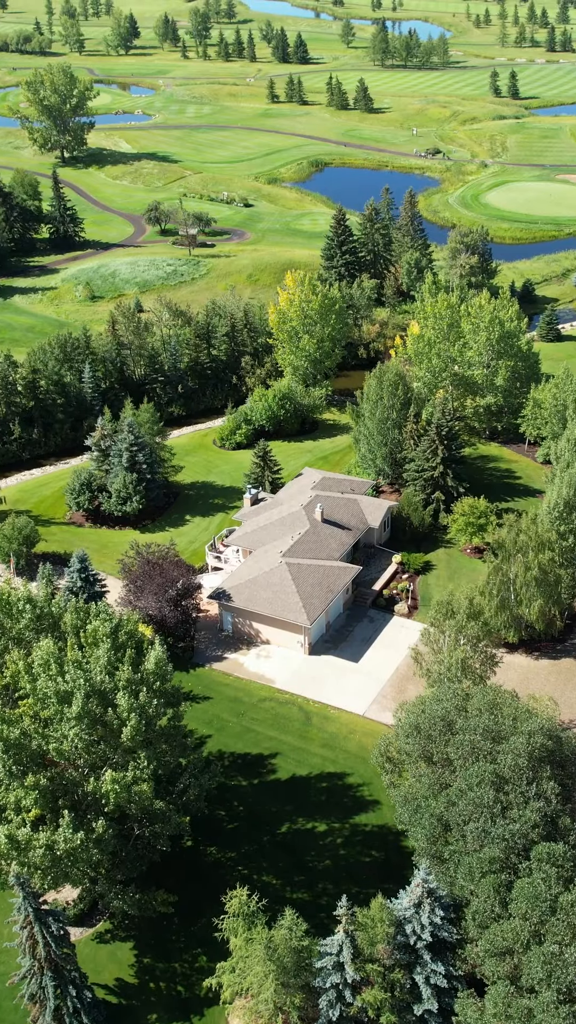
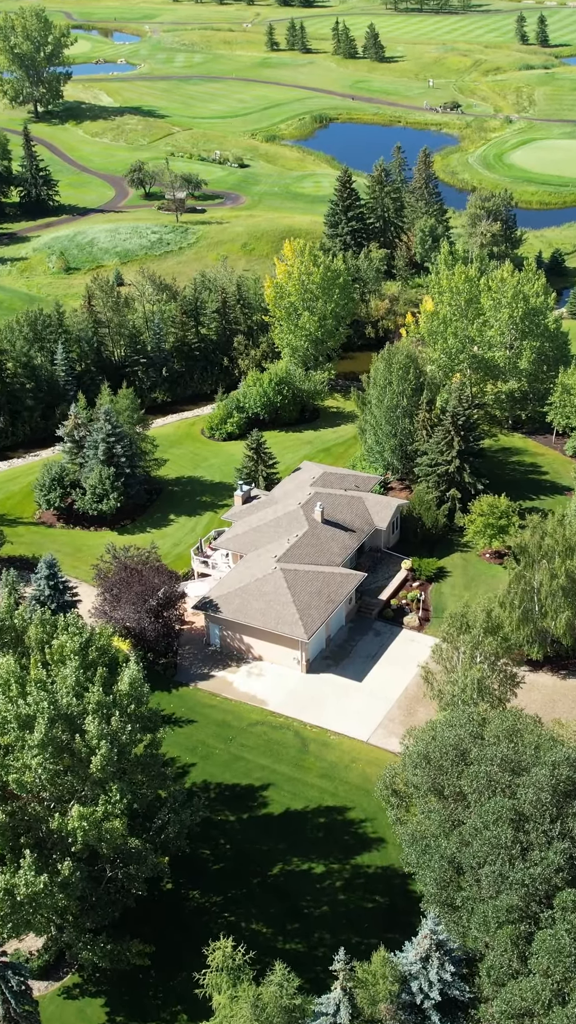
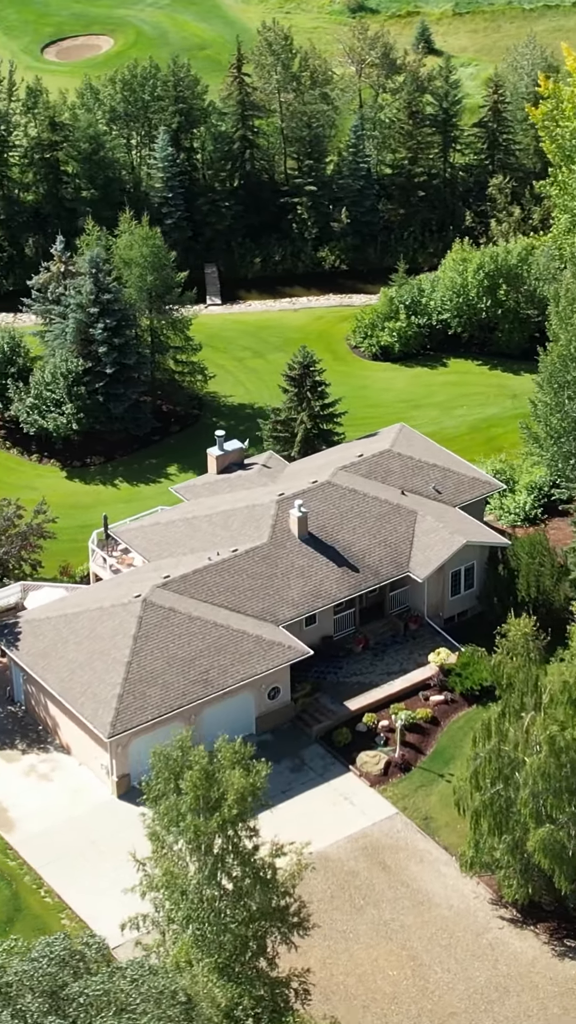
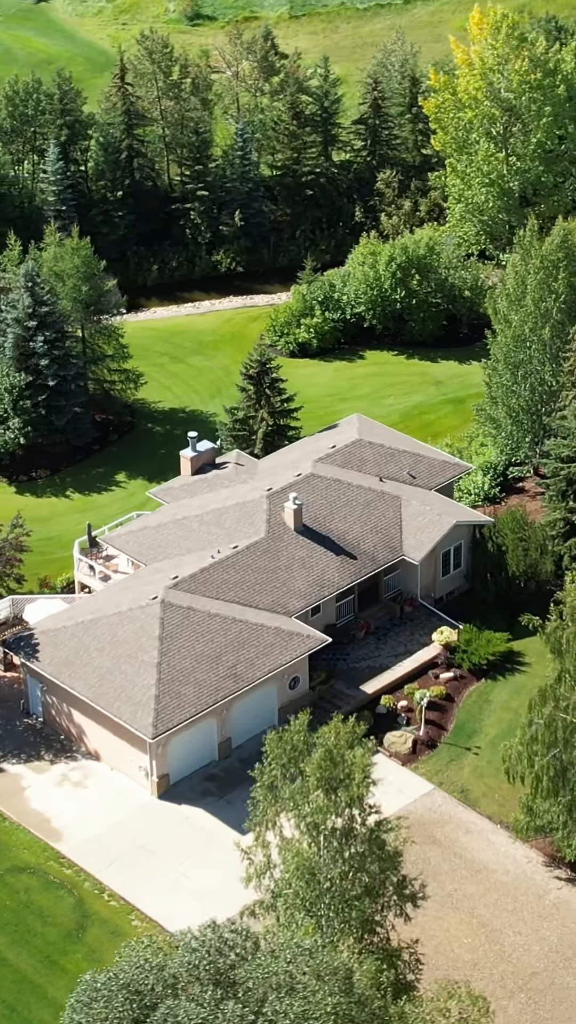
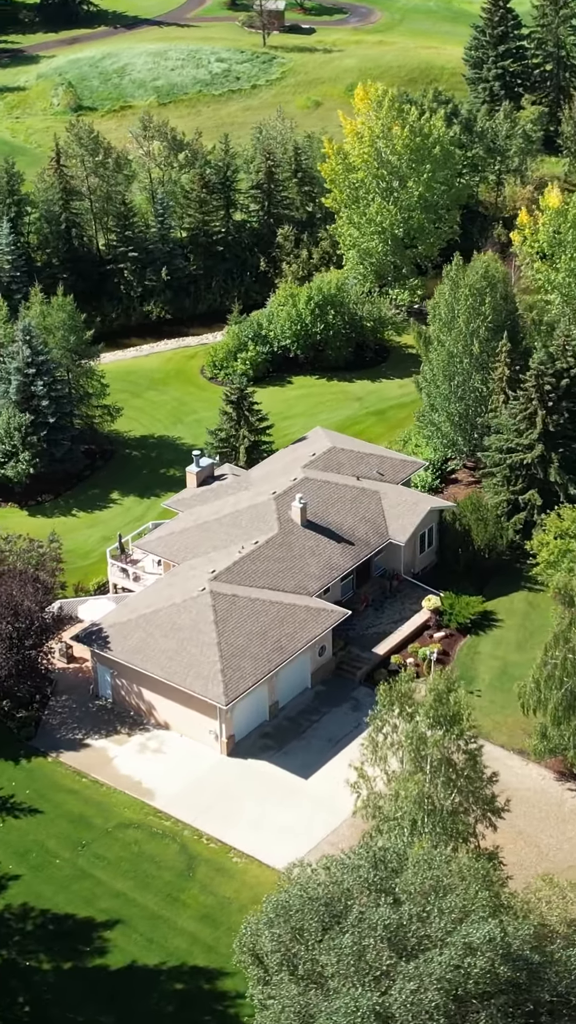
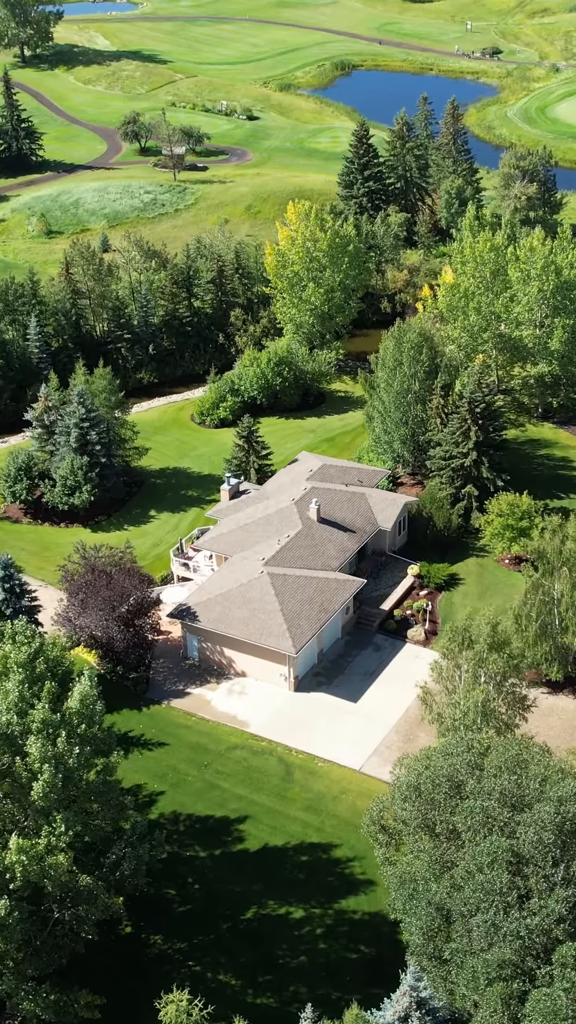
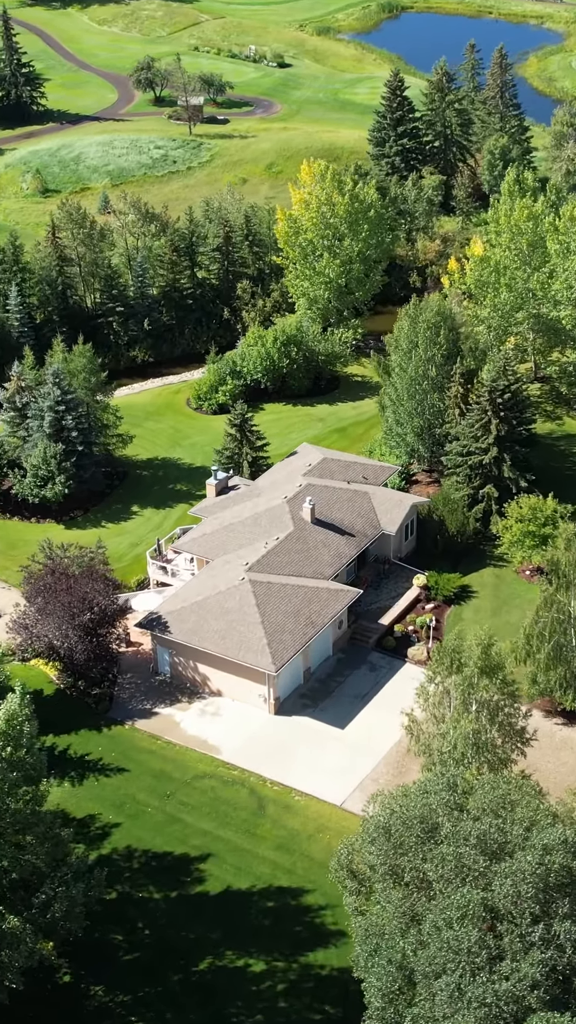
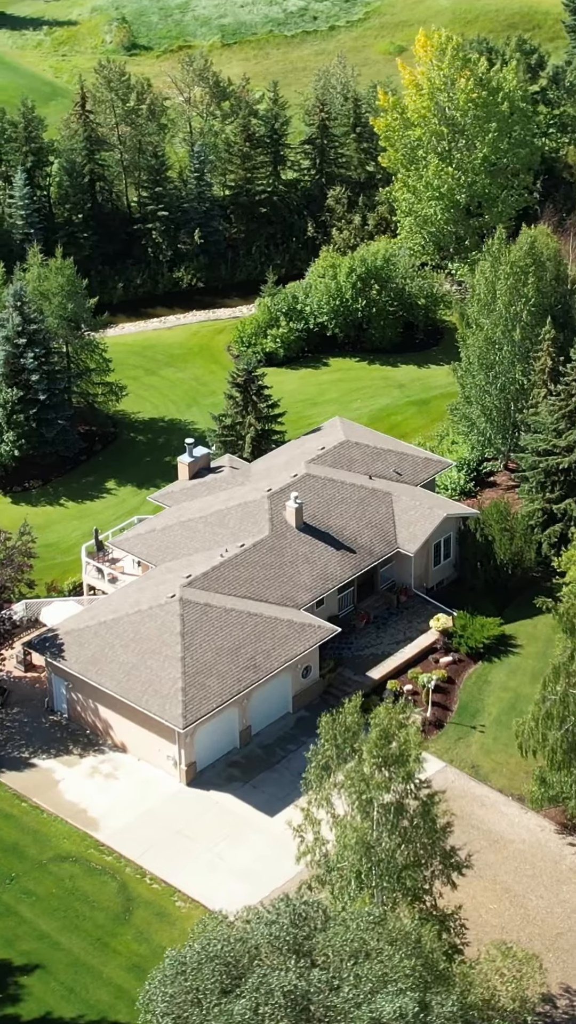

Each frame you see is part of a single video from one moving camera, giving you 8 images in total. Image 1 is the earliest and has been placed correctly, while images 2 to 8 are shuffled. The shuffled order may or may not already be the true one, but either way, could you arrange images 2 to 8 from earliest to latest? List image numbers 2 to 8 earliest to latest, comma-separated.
2, 6, 7, 5, 8, 4, 3
